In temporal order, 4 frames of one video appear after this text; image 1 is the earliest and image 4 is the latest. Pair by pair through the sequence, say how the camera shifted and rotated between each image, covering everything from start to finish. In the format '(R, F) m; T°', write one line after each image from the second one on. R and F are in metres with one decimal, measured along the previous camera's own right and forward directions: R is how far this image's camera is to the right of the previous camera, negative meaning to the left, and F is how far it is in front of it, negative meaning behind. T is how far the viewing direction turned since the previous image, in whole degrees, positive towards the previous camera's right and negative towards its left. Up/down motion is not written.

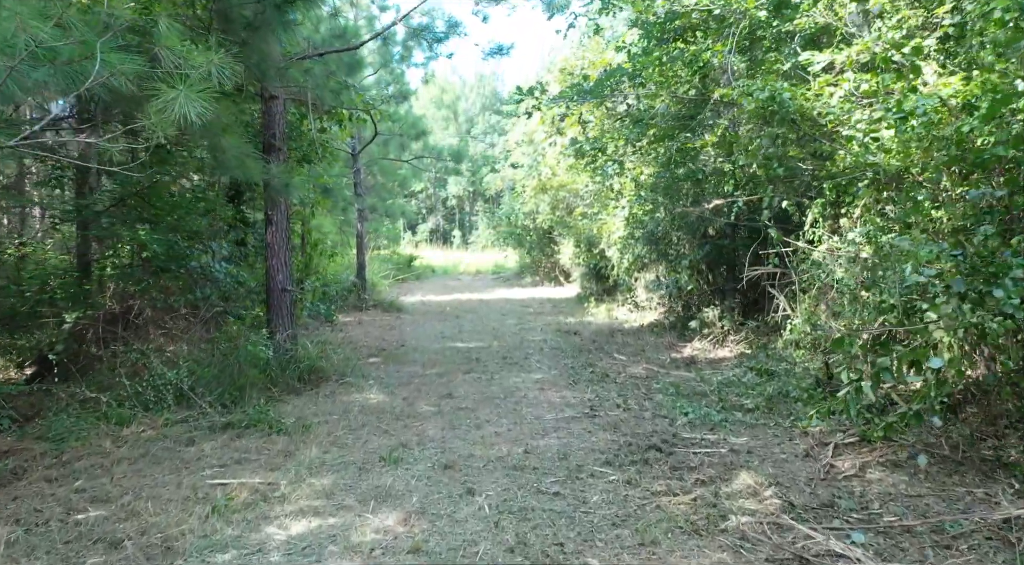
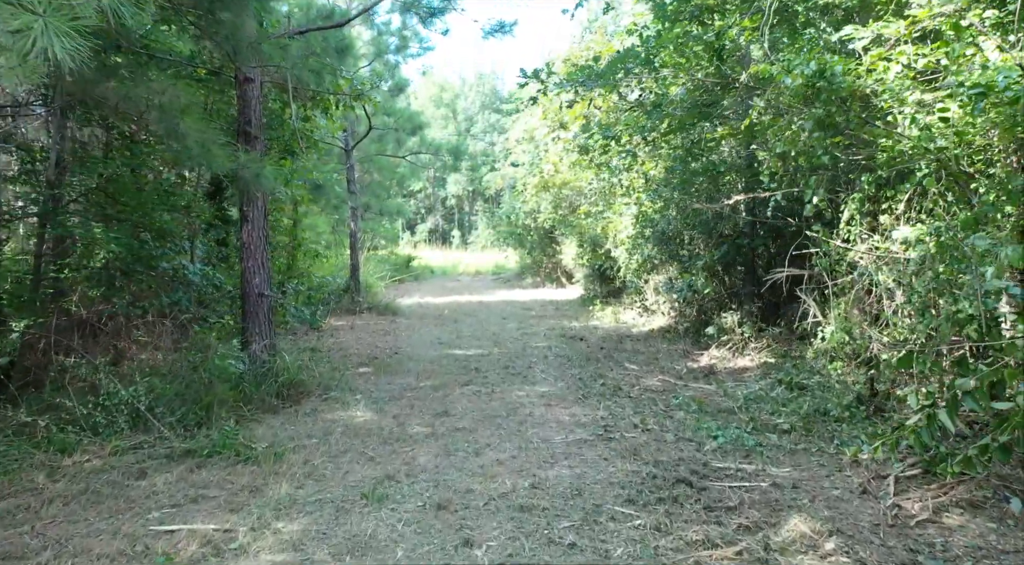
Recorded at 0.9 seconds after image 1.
(0.0, +0.8) m; 0°
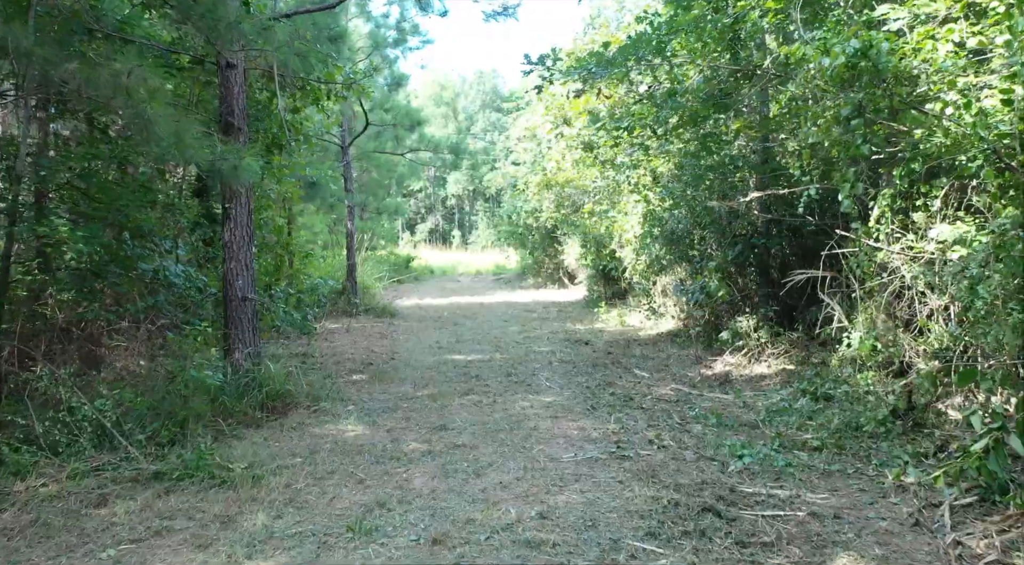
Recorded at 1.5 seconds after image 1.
(0.0, +0.5) m; 0°
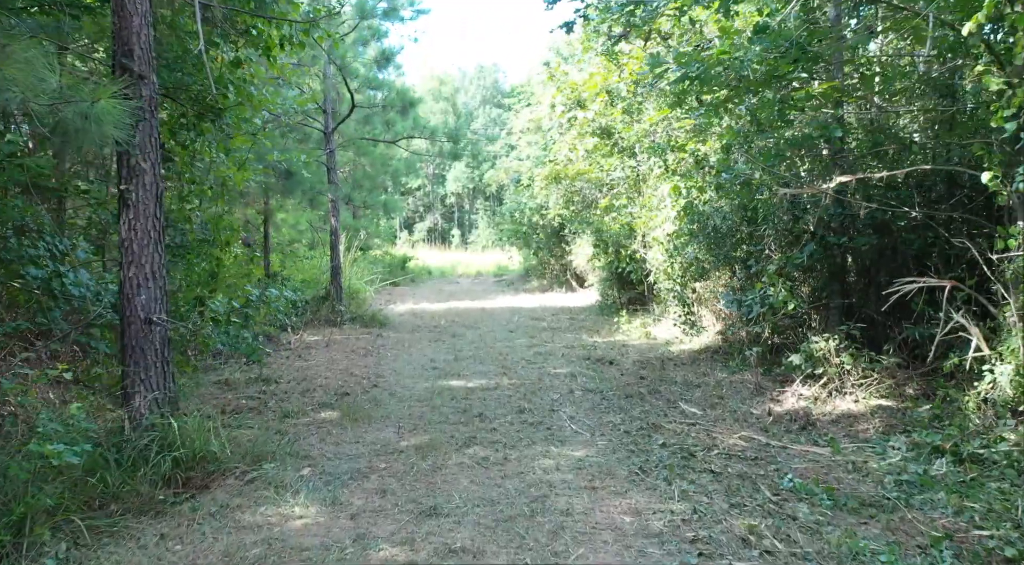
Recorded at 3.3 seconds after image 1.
(-0.1, +2.1) m; 0°
